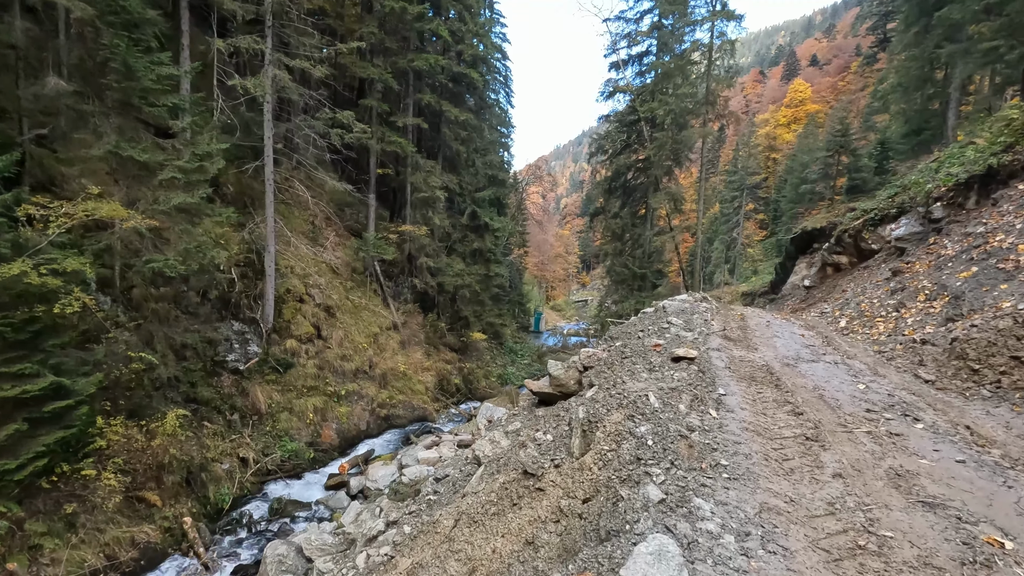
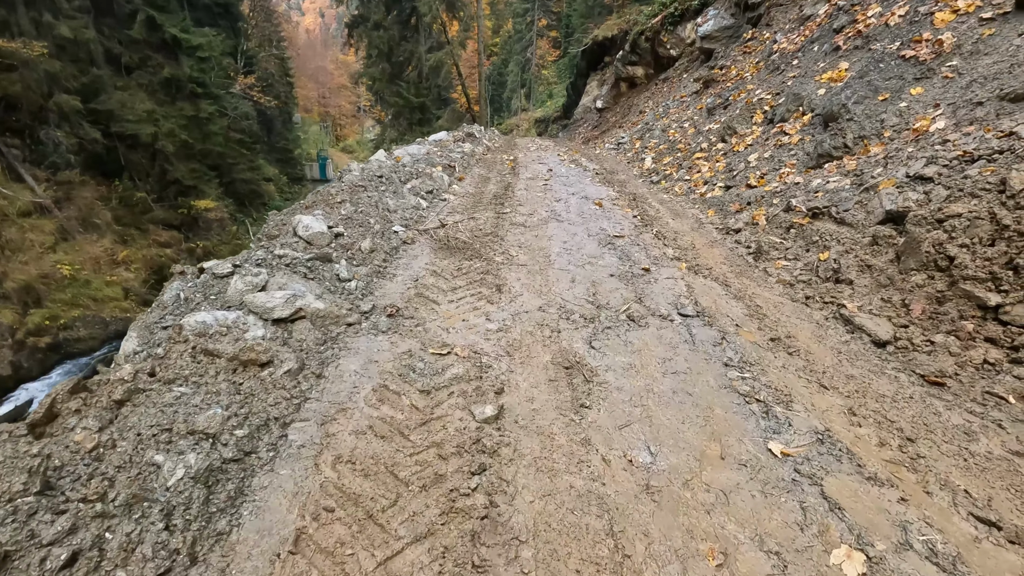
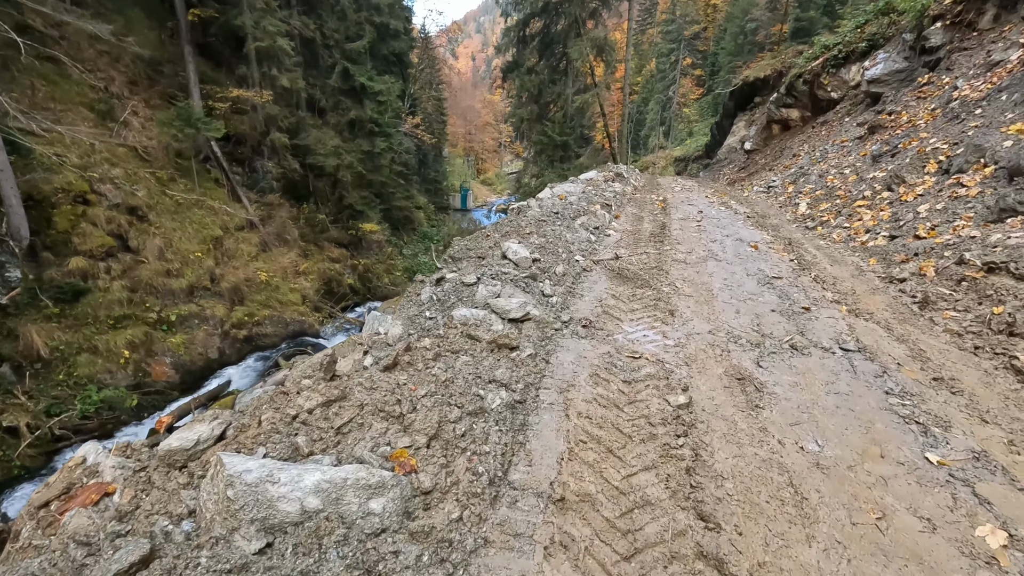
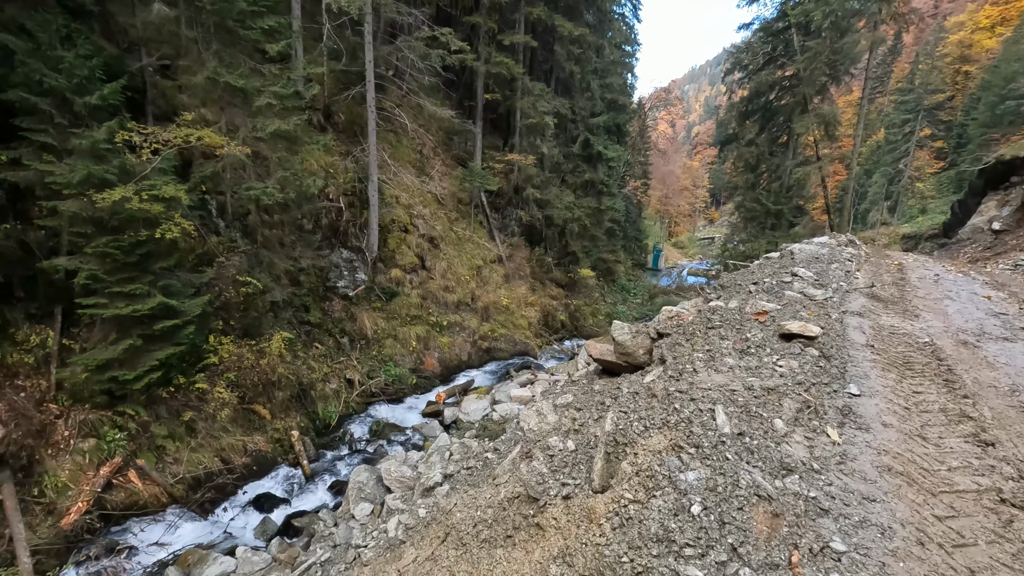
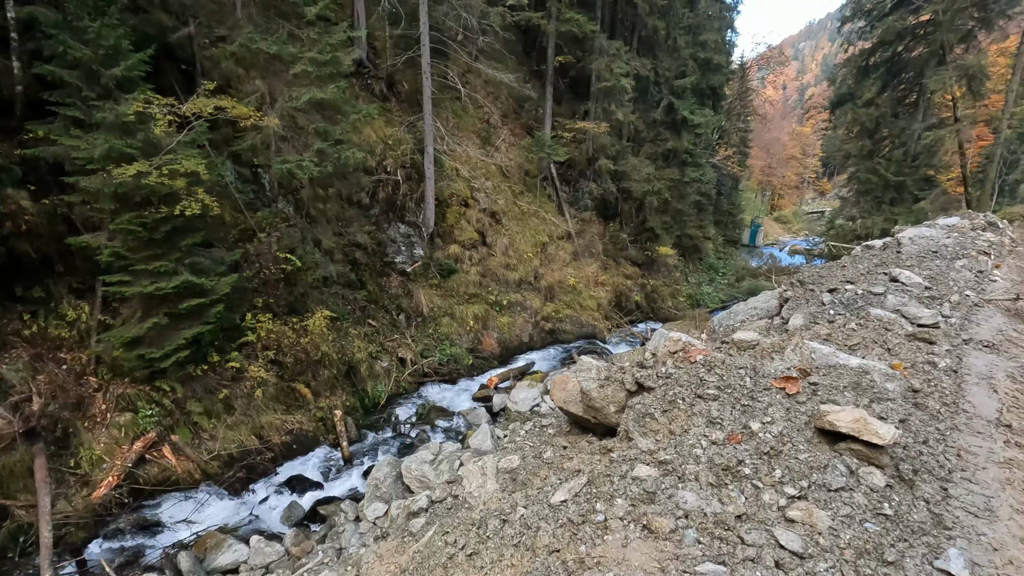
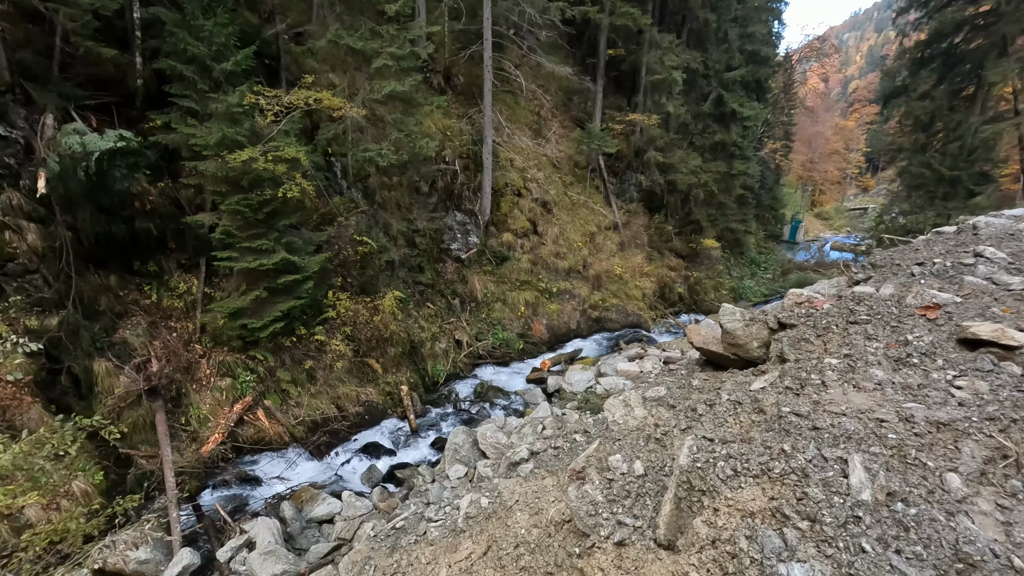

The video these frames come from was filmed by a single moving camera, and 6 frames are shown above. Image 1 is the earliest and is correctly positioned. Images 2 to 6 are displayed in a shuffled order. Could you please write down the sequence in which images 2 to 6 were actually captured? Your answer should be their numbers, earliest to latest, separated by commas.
4, 6, 5, 3, 2
